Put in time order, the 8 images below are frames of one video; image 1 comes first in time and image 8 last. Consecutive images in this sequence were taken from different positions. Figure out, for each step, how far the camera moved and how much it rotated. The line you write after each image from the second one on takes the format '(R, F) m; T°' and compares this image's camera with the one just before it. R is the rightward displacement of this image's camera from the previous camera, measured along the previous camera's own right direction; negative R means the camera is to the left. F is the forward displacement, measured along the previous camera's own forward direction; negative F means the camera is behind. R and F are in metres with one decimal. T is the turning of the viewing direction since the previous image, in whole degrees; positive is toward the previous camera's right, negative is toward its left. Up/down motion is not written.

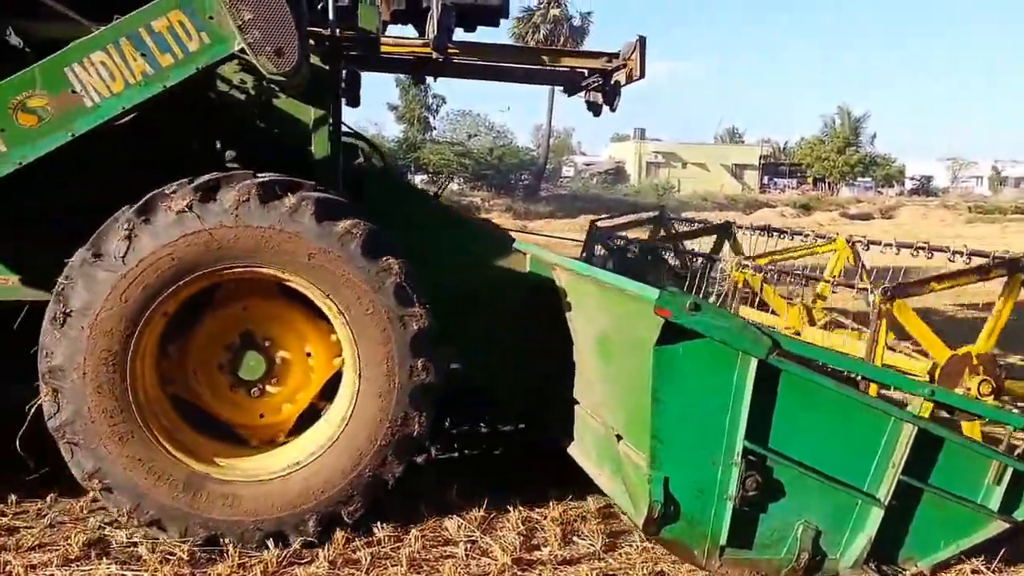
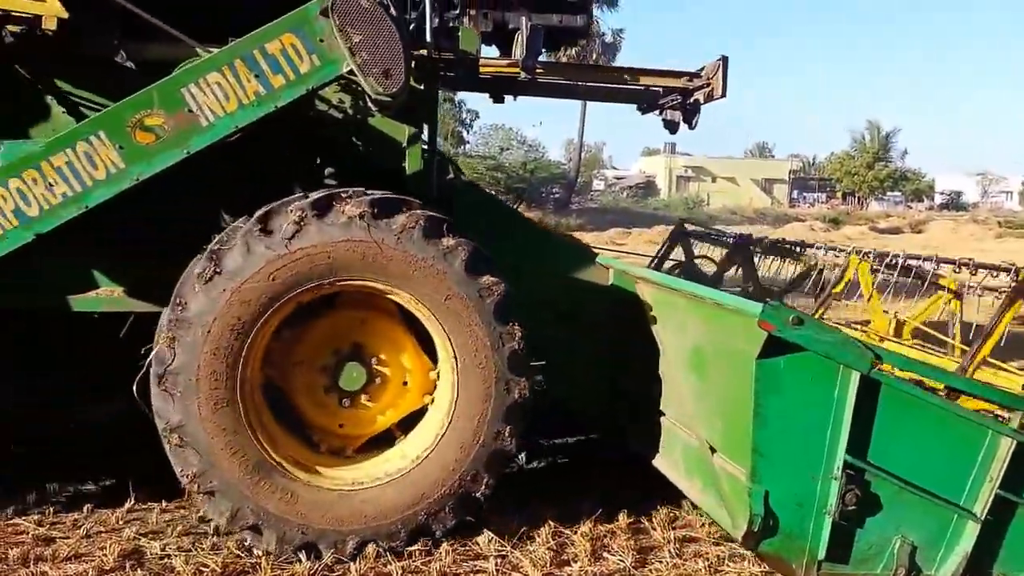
(-0.3, -0.1) m; -2°
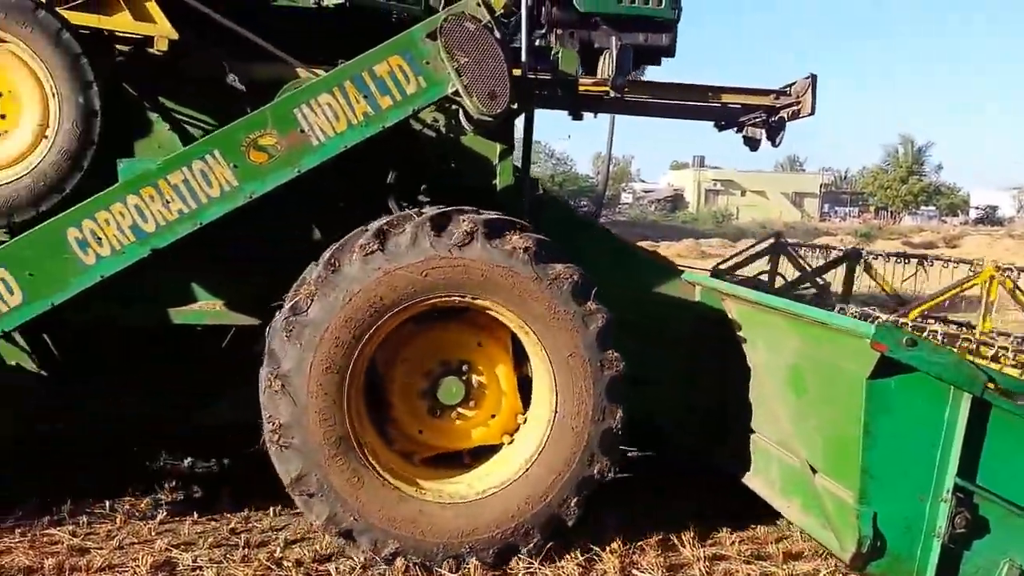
(-0.3, 0.0) m; -2°
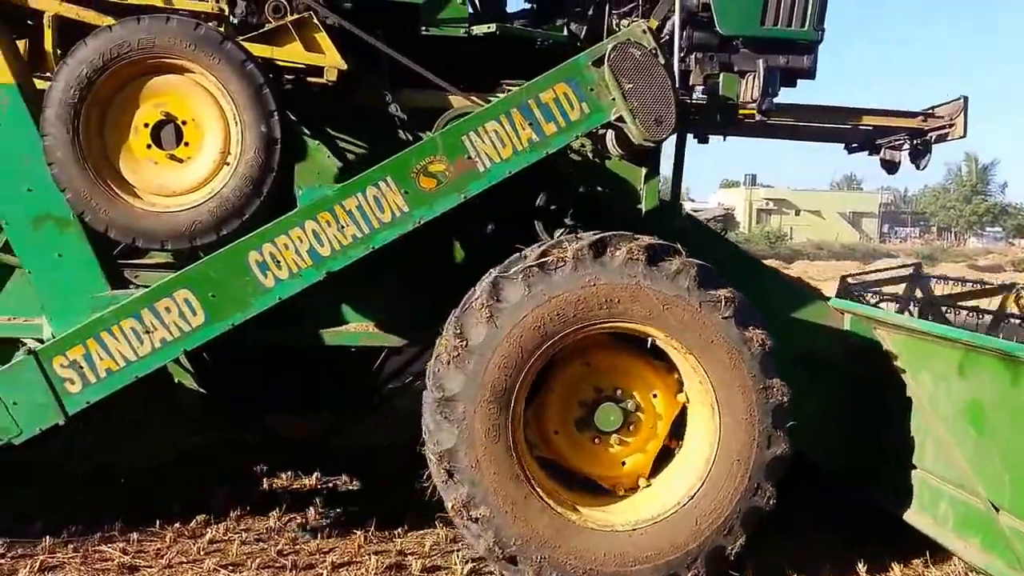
(-0.4, 0.0) m; -4°
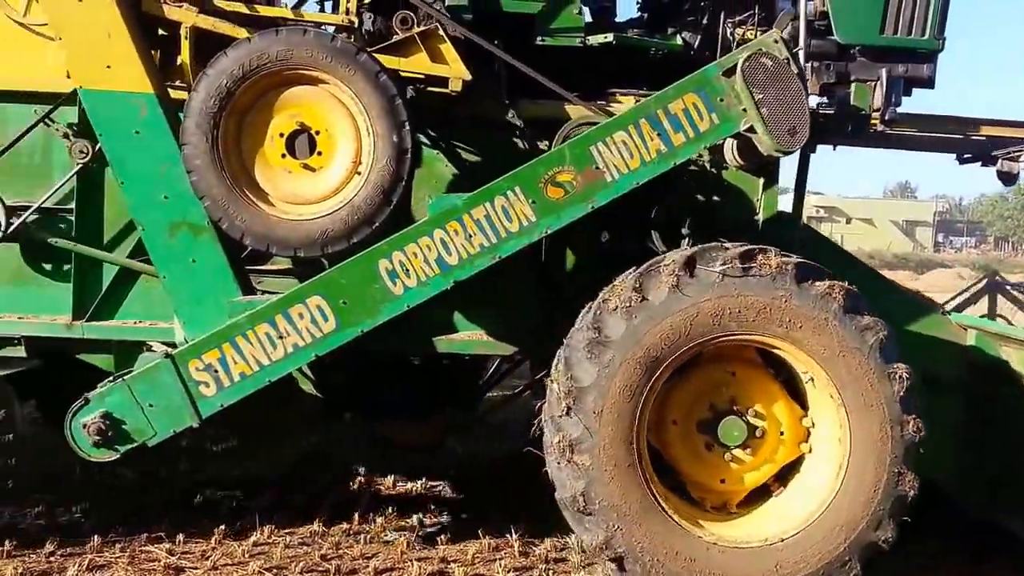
(-0.3, 0.0) m; -3°
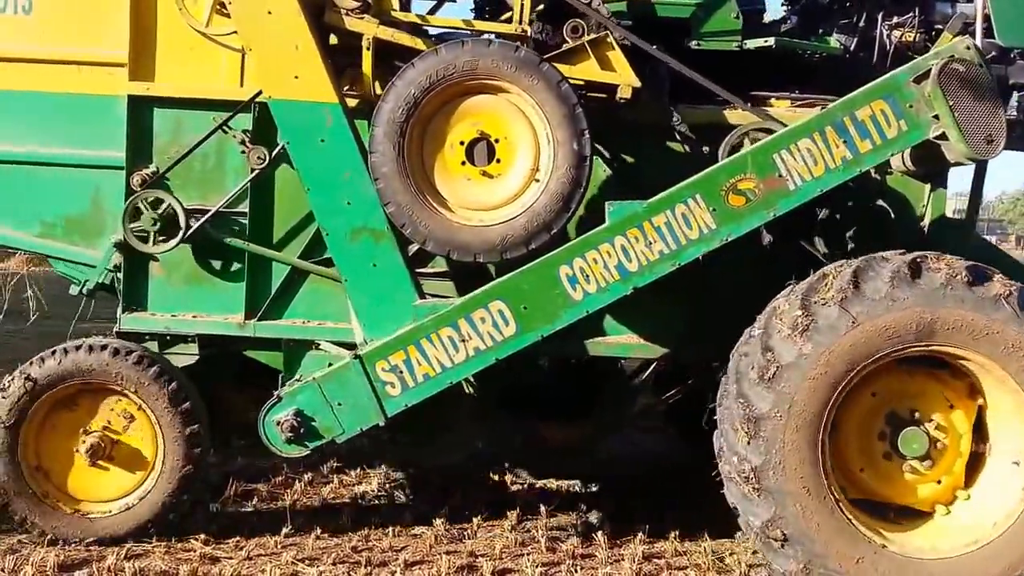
(-0.5, -0.1) m; -3°
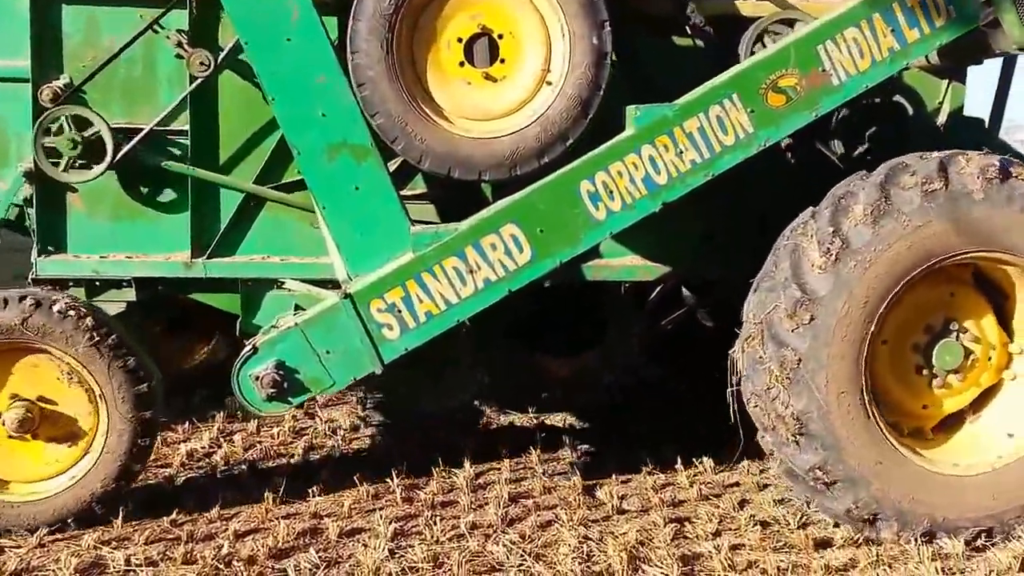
(-0.5, +0.5) m; +7°
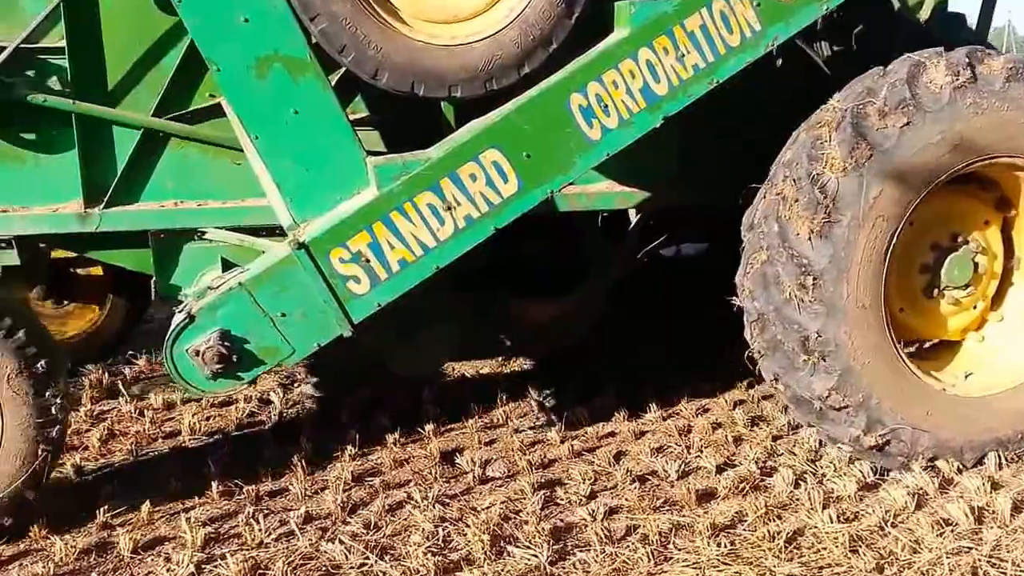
(-0.3, +0.5) m; +7°
